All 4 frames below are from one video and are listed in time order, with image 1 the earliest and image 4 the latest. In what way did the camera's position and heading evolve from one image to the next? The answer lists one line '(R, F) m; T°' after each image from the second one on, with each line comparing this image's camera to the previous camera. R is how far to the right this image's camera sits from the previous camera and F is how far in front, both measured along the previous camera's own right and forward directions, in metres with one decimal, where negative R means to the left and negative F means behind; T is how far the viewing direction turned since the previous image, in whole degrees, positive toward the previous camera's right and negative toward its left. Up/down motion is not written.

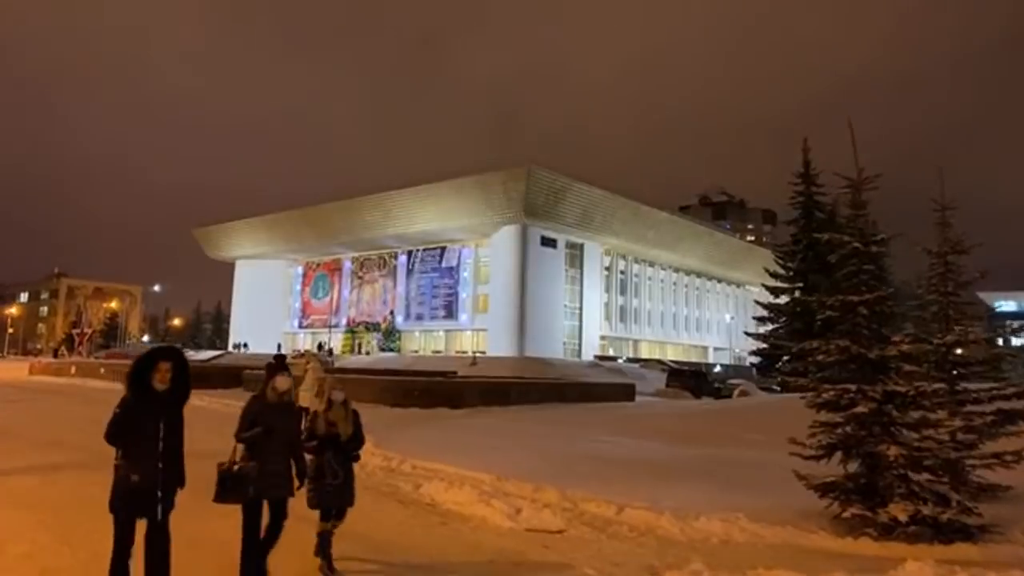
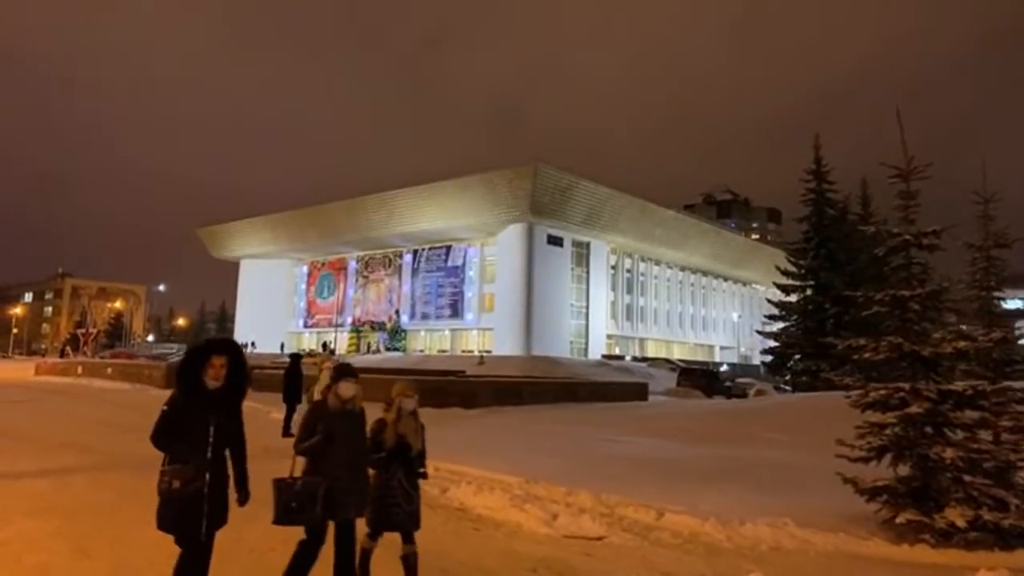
(-0.3, +0.3) m; 0°
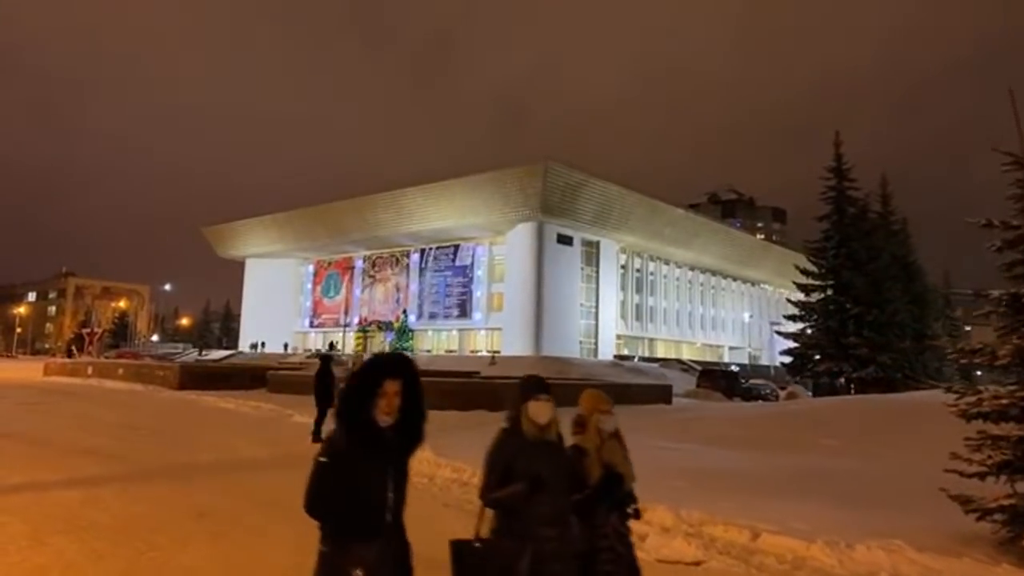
(-0.7, +0.6) m; 0°
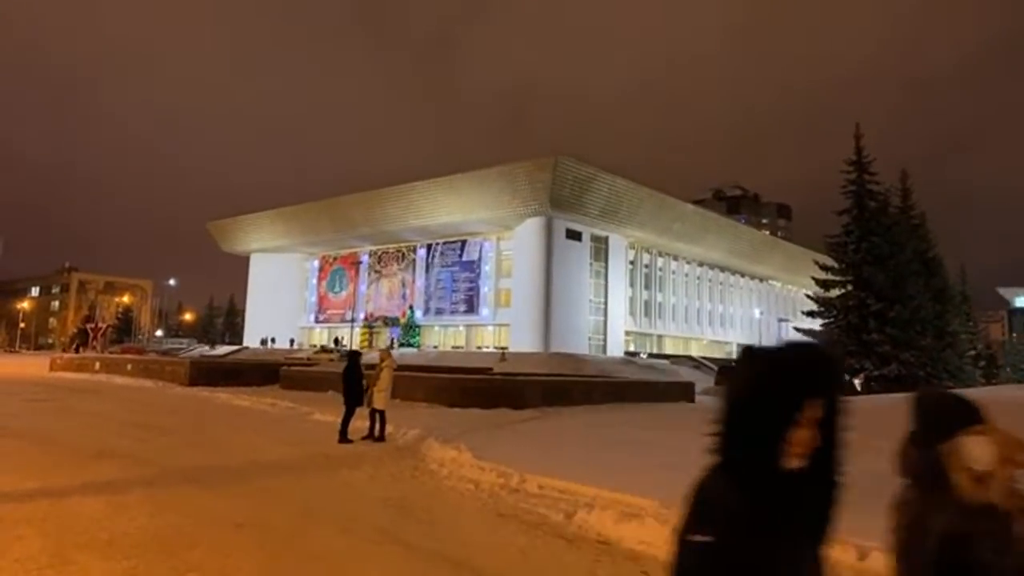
(-0.6, +0.6) m; 0°
